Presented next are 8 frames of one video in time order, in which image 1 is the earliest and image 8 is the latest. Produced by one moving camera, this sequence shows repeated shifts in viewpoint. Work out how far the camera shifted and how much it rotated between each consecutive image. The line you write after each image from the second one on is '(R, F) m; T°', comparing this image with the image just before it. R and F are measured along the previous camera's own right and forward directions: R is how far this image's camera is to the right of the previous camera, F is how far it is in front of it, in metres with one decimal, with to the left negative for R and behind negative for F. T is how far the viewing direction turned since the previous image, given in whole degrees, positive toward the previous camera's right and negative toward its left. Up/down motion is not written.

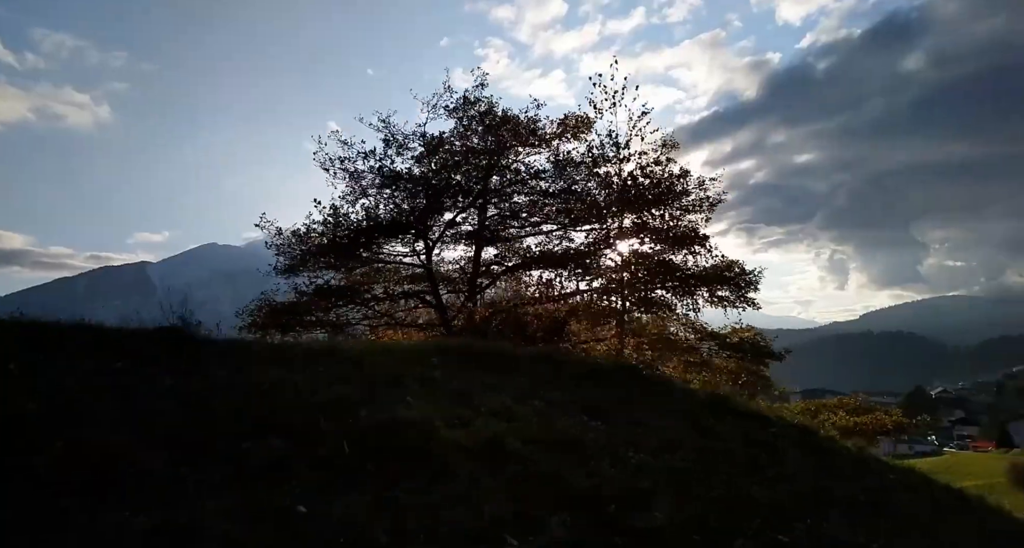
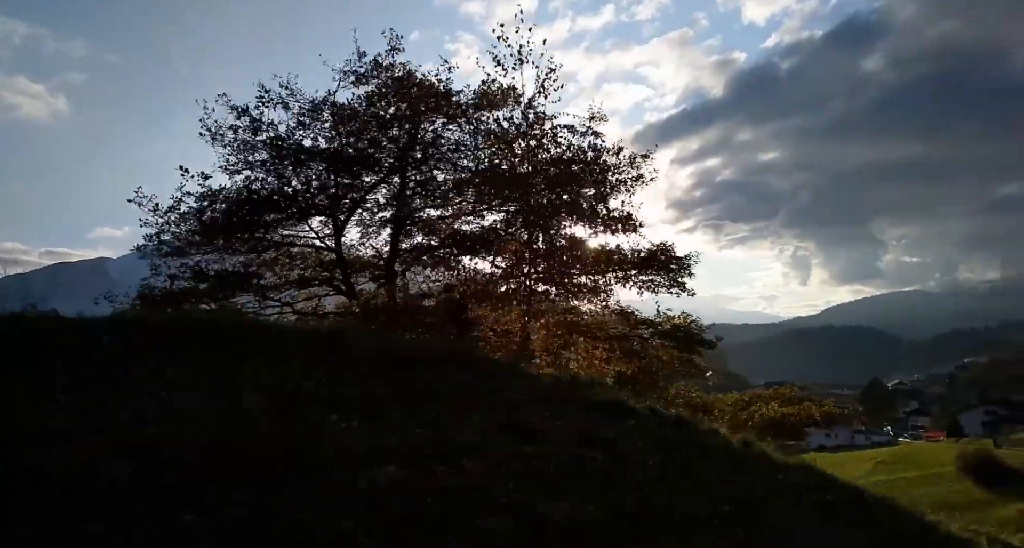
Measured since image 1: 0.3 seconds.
(+0.9, +0.7) m; +3°
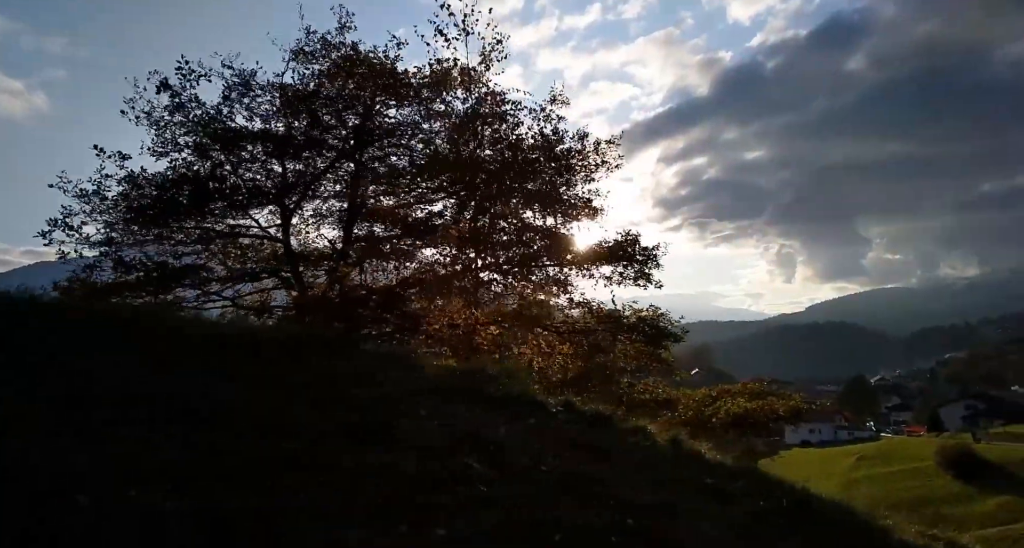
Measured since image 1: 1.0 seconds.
(+0.5, +0.4) m; +1°
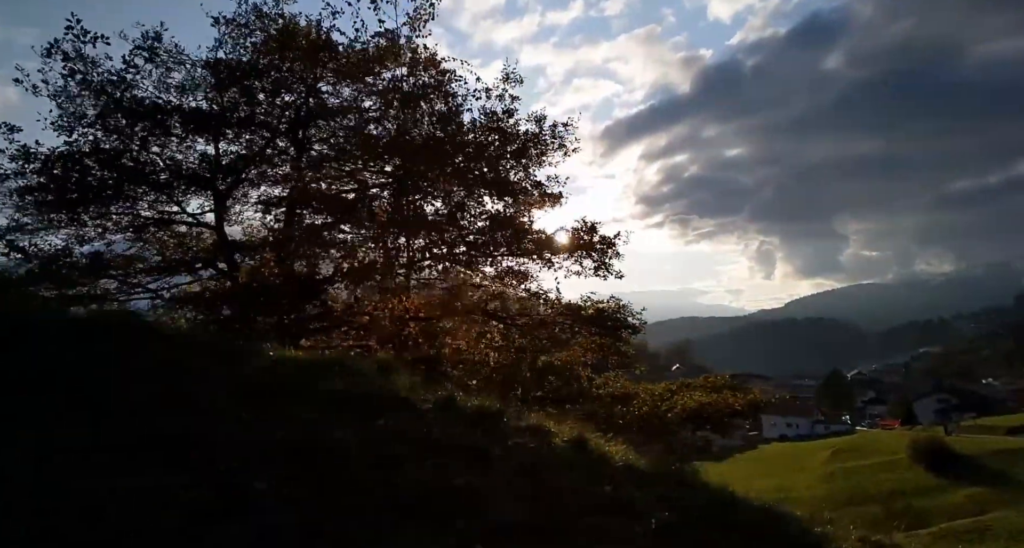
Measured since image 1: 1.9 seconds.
(+0.5, +0.5) m; +2°
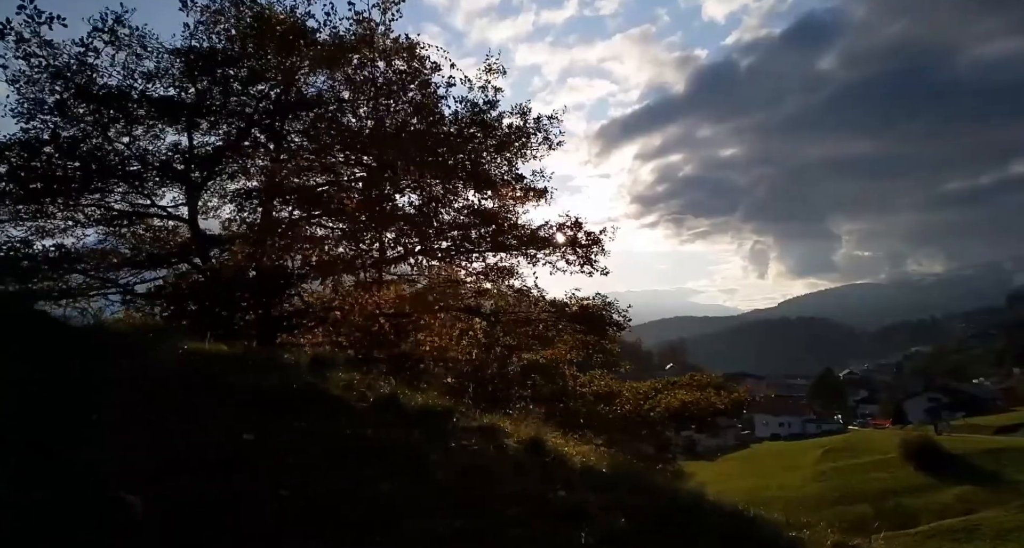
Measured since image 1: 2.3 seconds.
(+0.2, +0.2) m; +1°
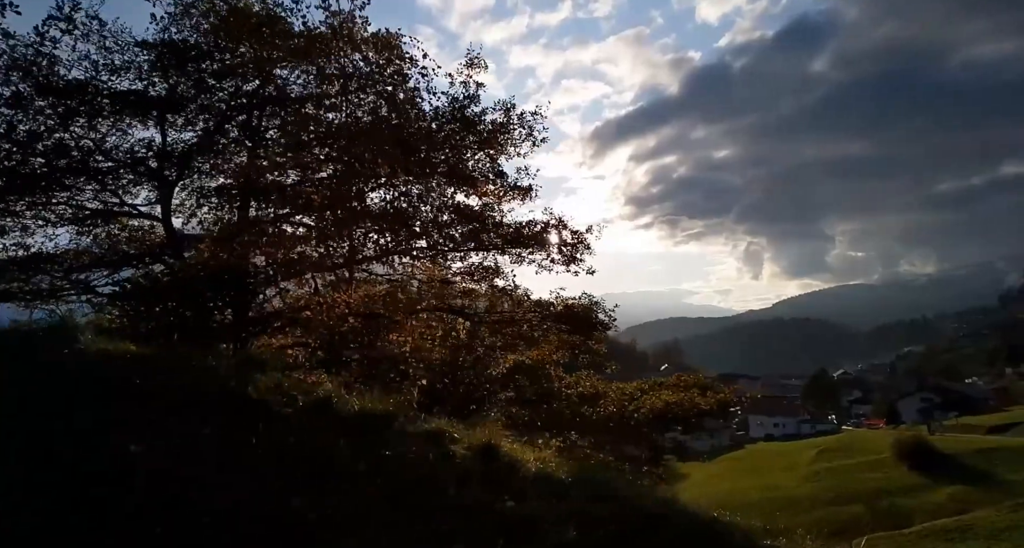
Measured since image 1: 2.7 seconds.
(+0.2, +0.2) m; 0°
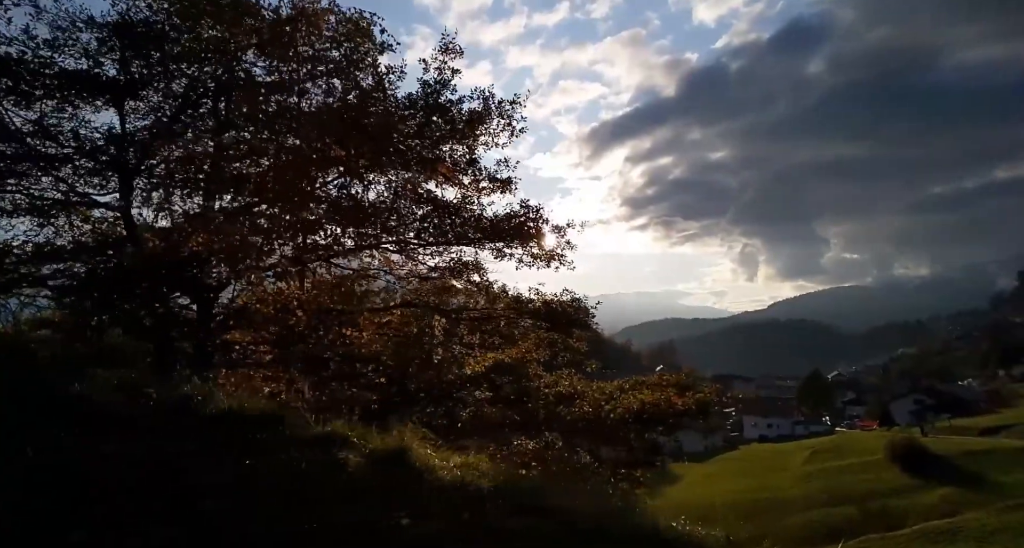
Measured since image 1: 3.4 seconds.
(+0.3, +0.3) m; 0°
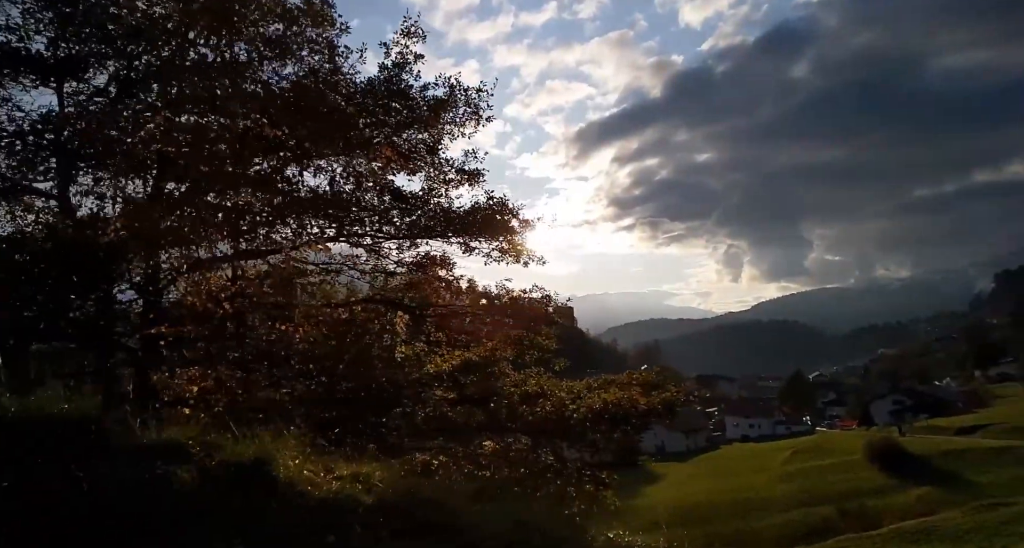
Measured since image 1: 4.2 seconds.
(+0.3, +0.3) m; +1°
